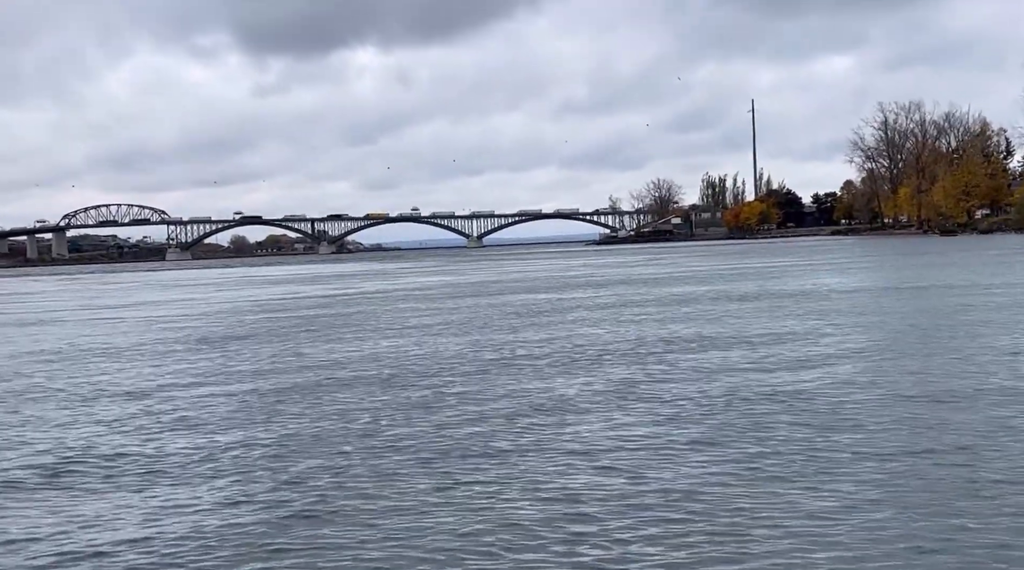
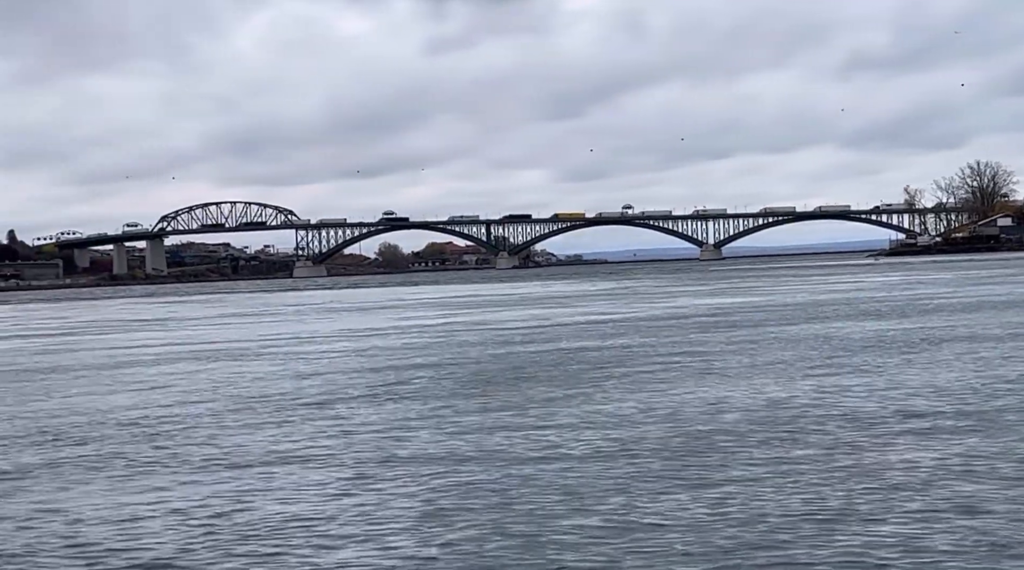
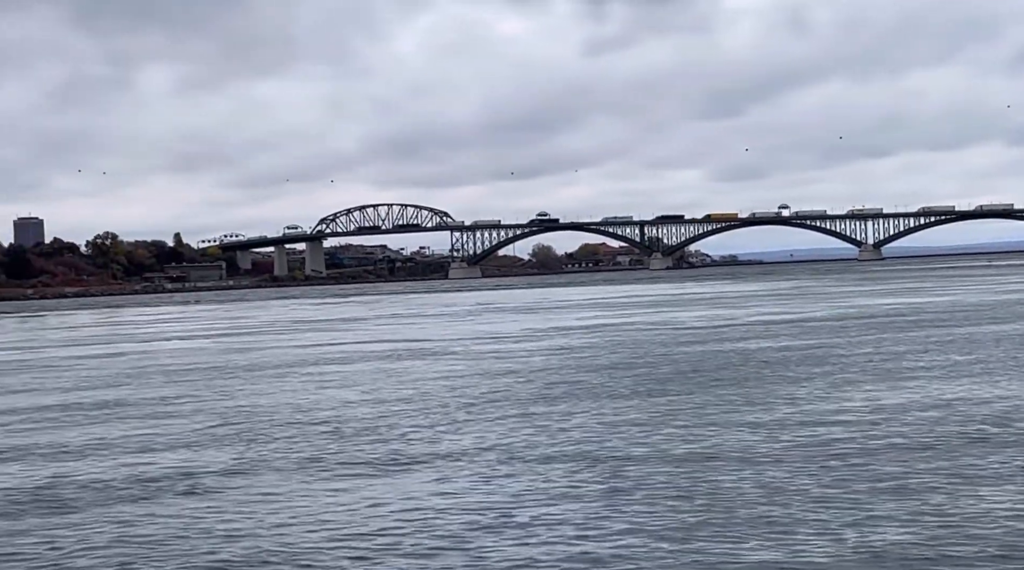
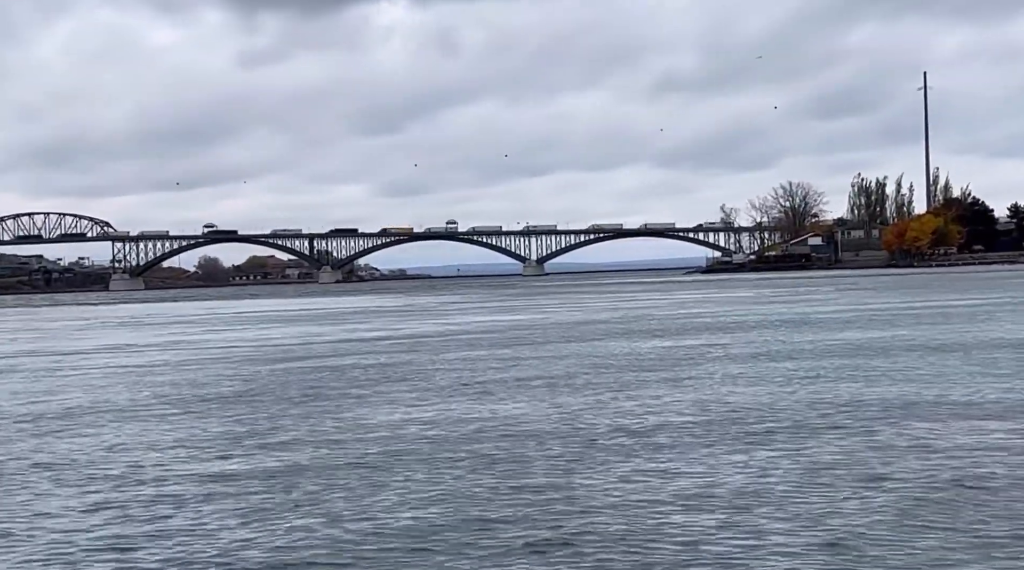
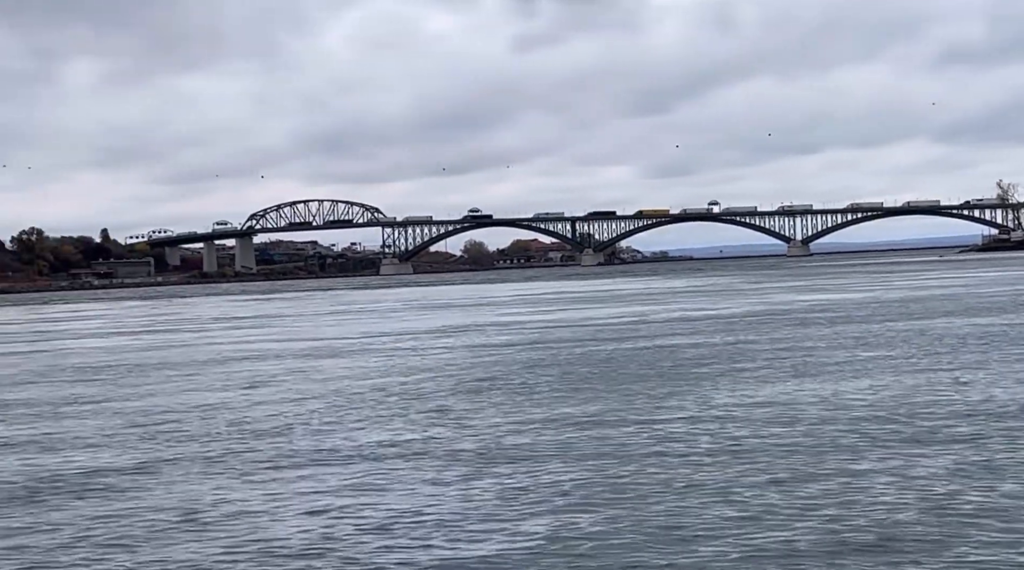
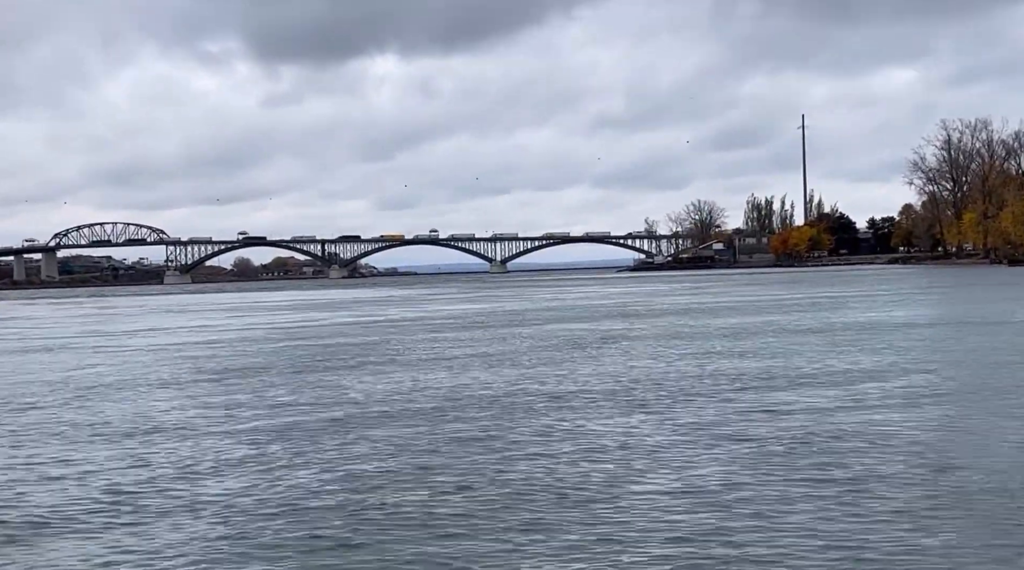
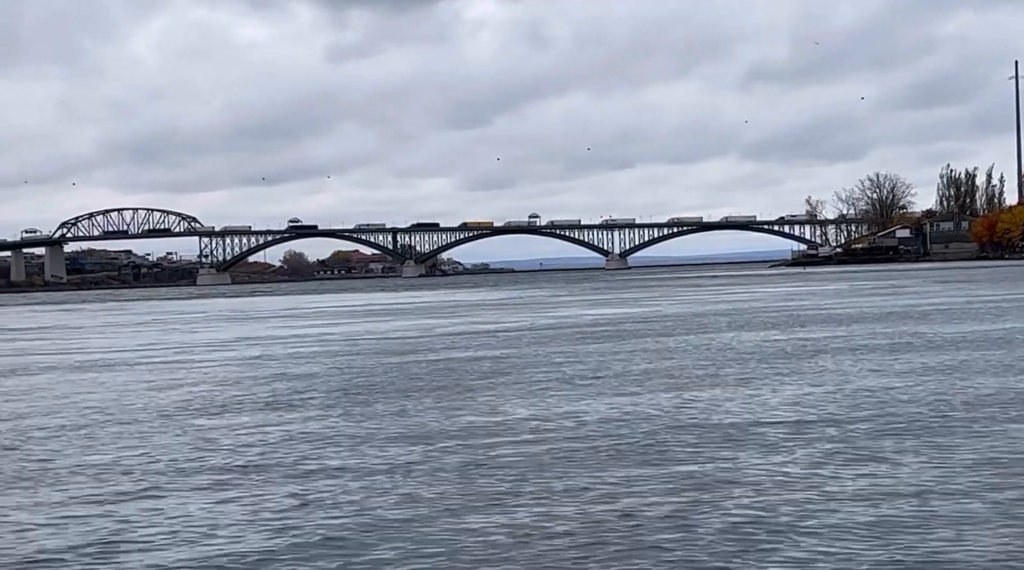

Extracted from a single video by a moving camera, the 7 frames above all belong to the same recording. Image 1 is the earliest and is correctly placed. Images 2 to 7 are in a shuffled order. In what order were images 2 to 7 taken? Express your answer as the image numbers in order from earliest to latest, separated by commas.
6, 4, 7, 2, 5, 3
